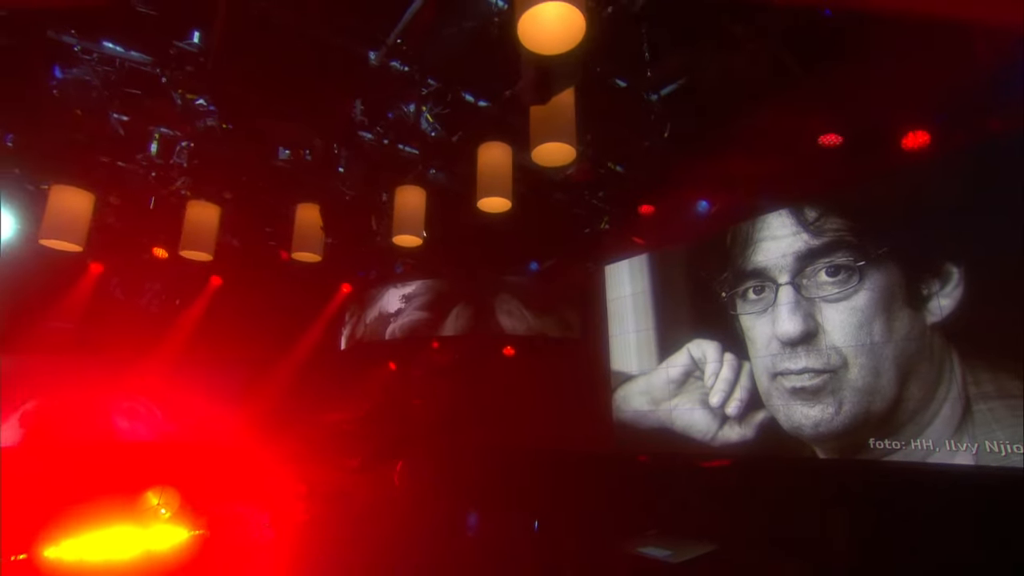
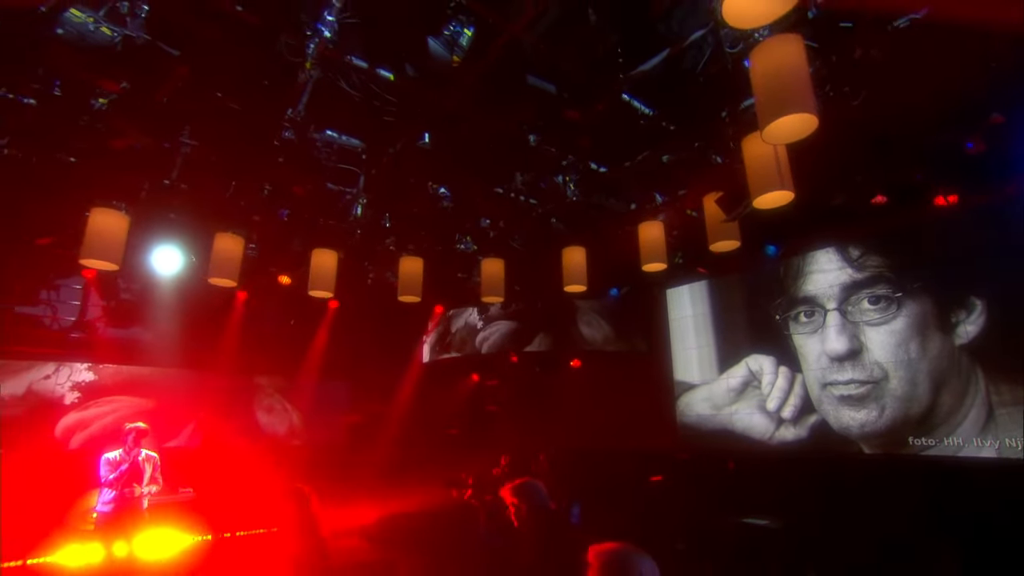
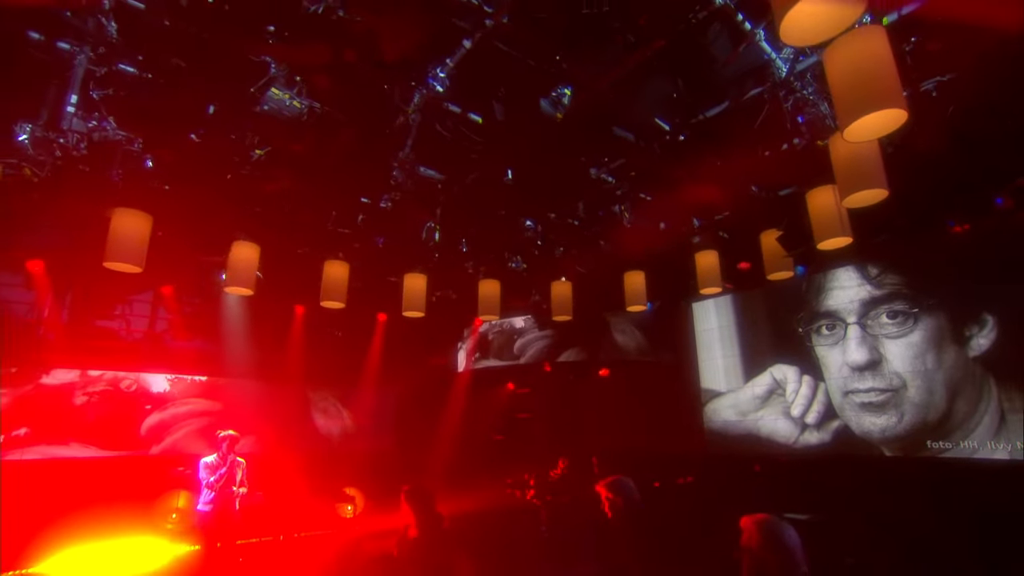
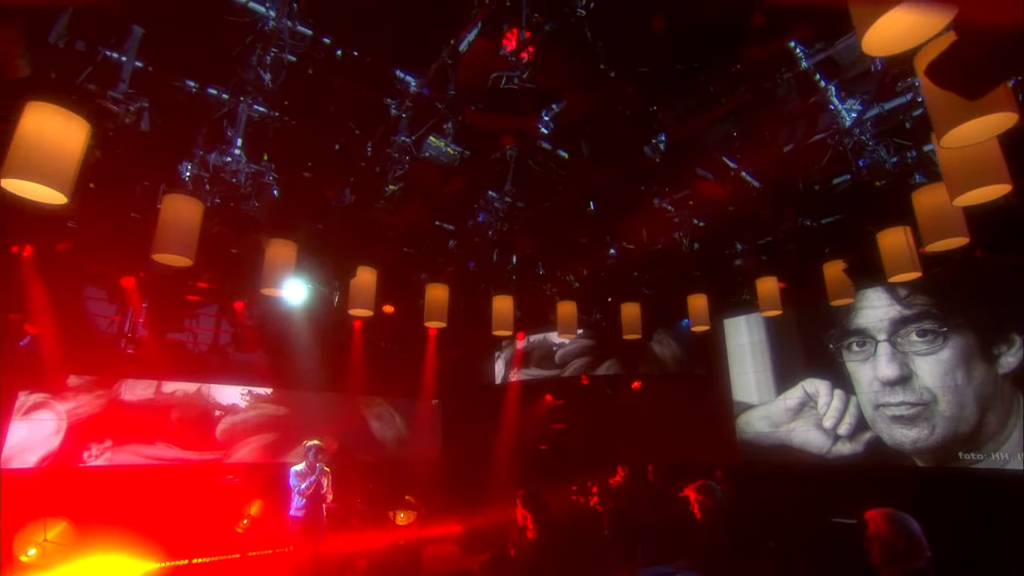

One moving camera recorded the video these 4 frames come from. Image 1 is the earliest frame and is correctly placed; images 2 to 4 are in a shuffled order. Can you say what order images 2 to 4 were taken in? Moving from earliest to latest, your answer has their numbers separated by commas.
2, 3, 4
